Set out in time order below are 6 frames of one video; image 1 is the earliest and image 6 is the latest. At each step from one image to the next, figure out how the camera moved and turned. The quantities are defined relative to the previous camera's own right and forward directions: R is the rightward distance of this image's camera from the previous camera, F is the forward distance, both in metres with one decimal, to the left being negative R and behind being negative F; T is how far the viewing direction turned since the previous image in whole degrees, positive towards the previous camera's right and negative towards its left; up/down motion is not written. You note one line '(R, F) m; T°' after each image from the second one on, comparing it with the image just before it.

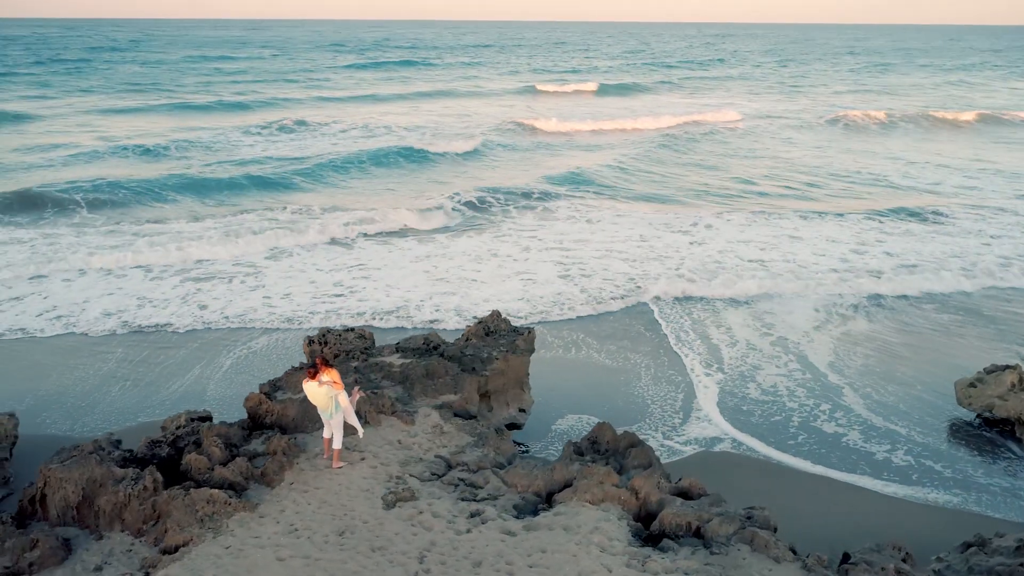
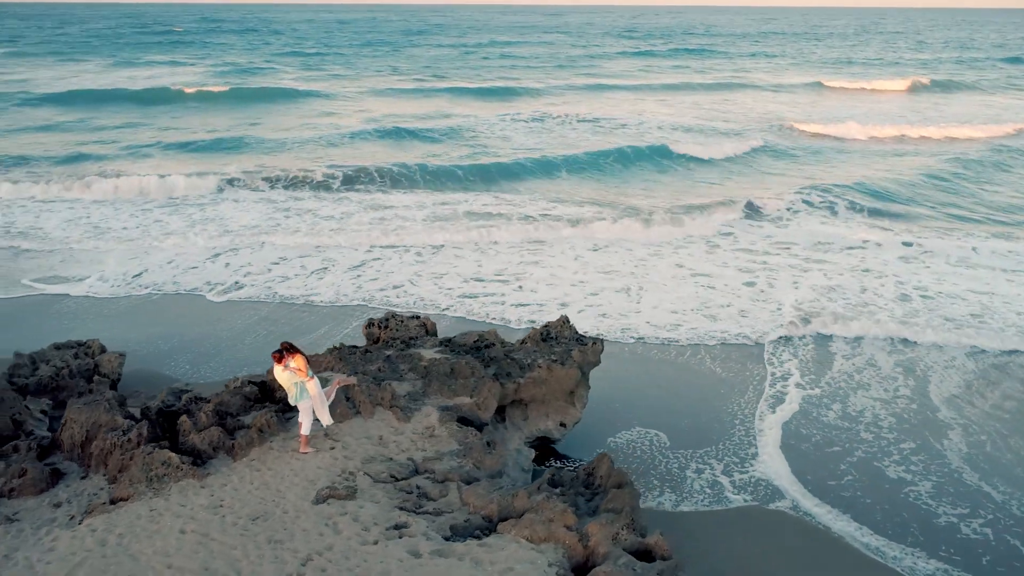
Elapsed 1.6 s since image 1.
(+1.9, +0.7) m; -19°
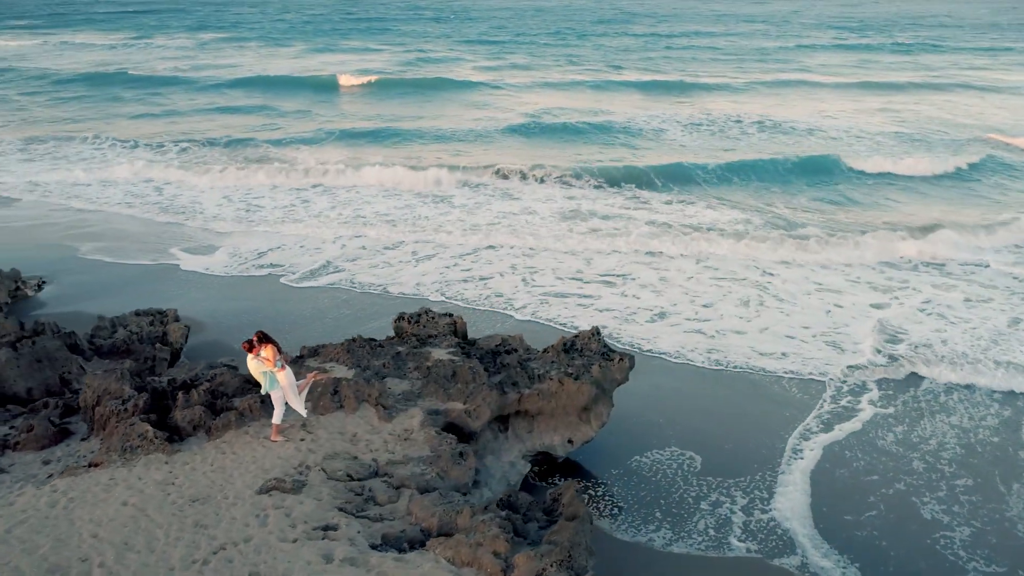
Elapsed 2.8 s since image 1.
(+1.4, +0.4) m; -13°
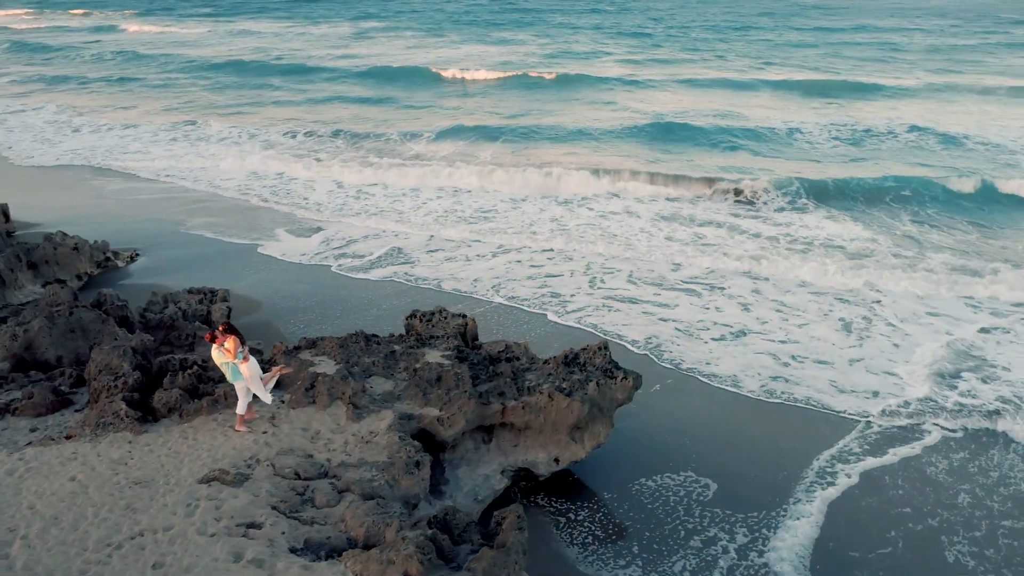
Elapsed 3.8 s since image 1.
(+1.2, +0.4) m; -10°
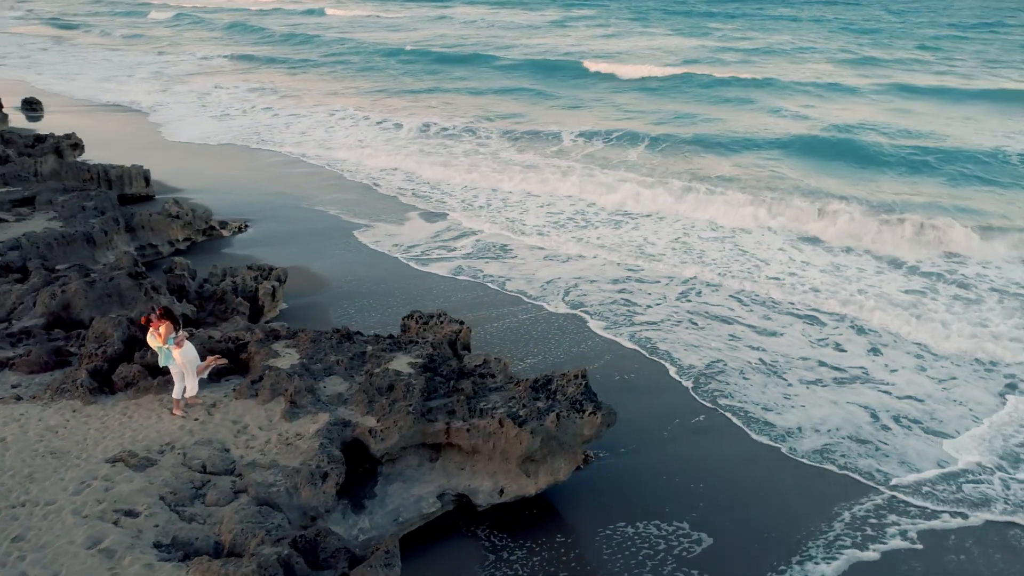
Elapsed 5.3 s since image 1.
(+1.8, +0.7) m; -14°
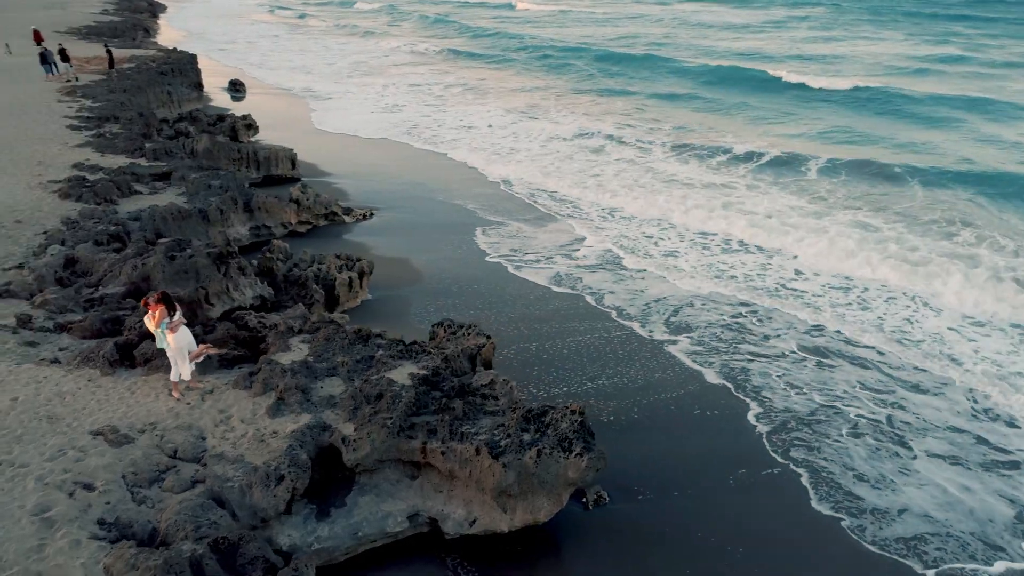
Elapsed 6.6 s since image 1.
(+1.4, +0.6) m; -14°
